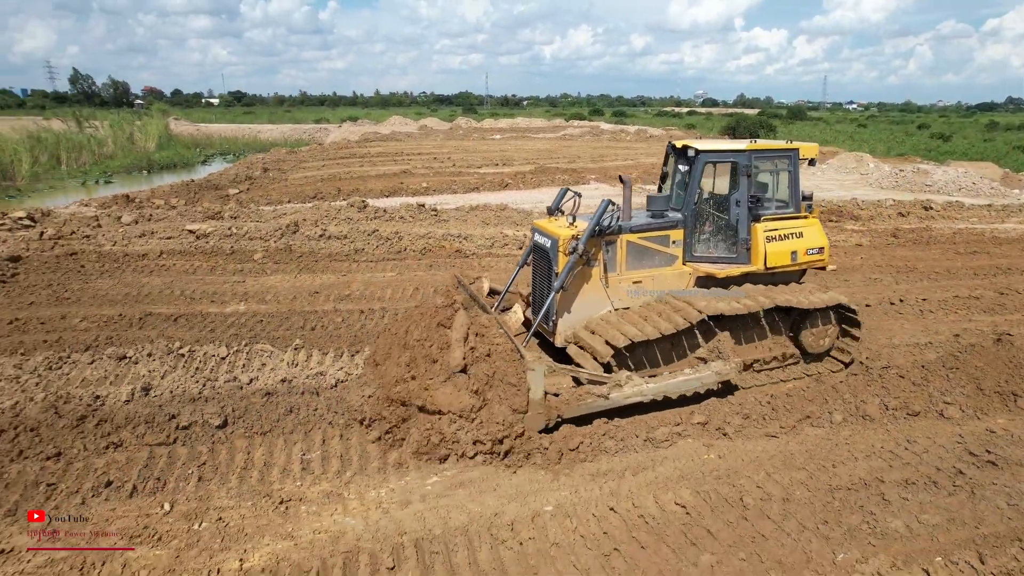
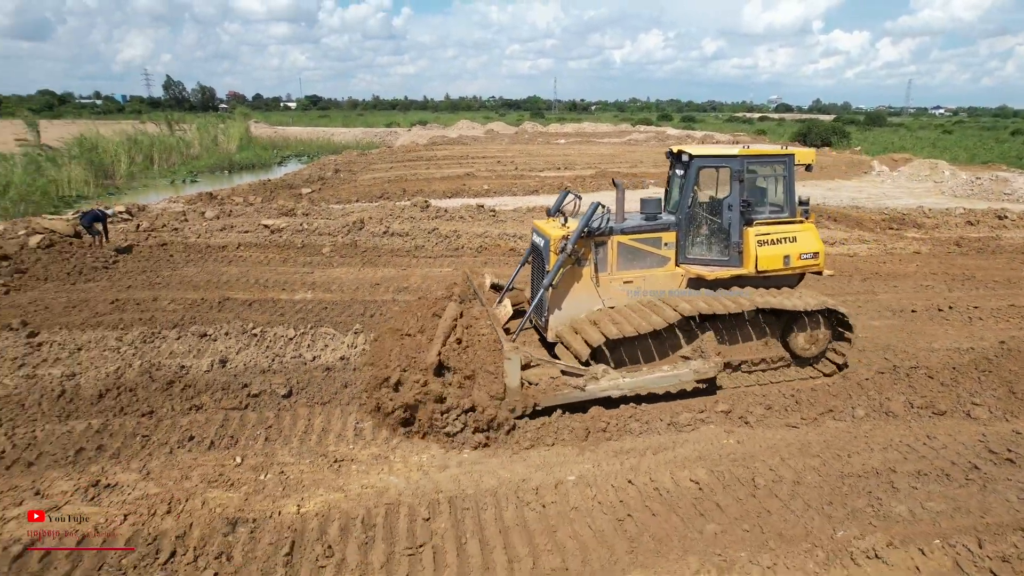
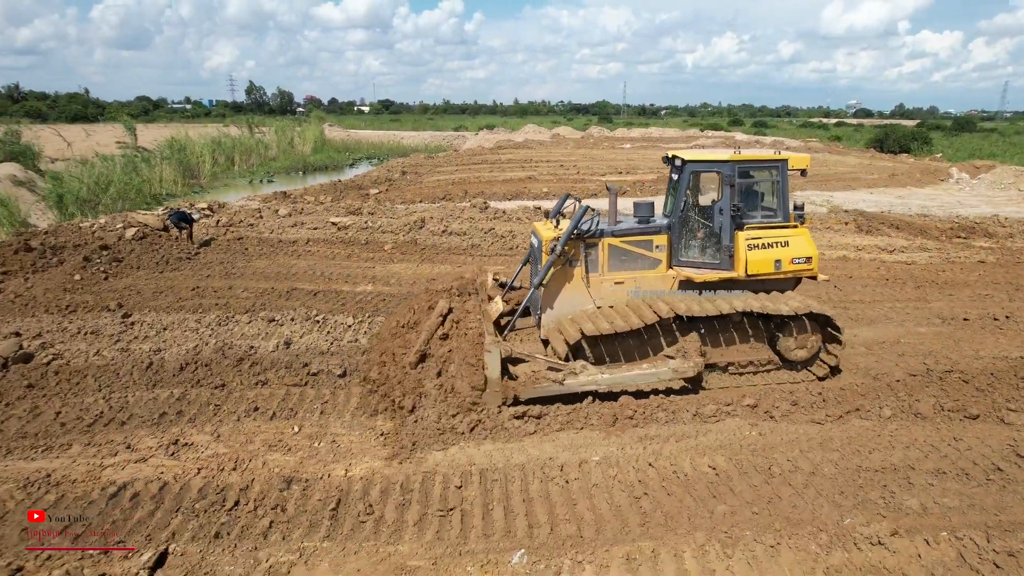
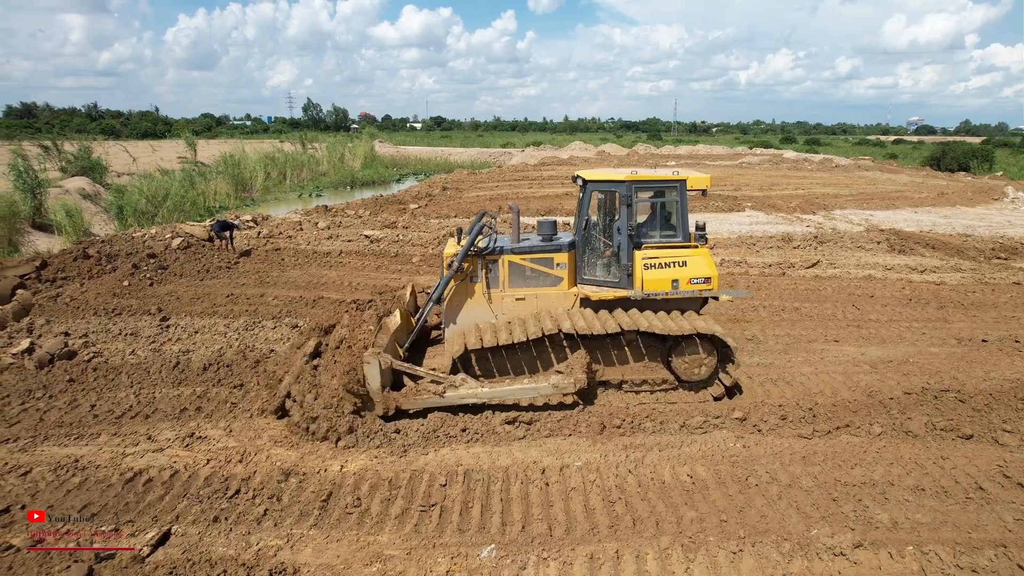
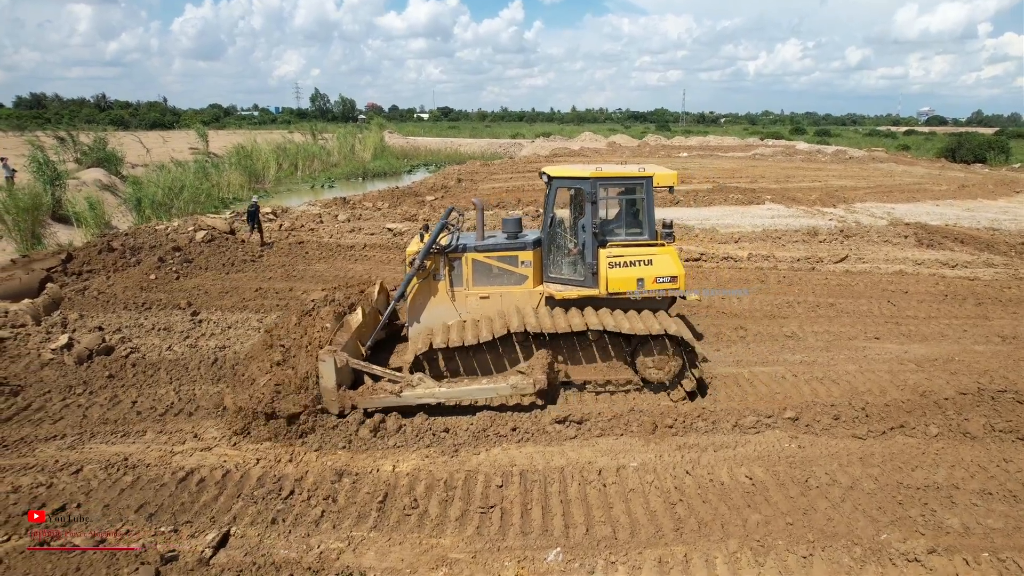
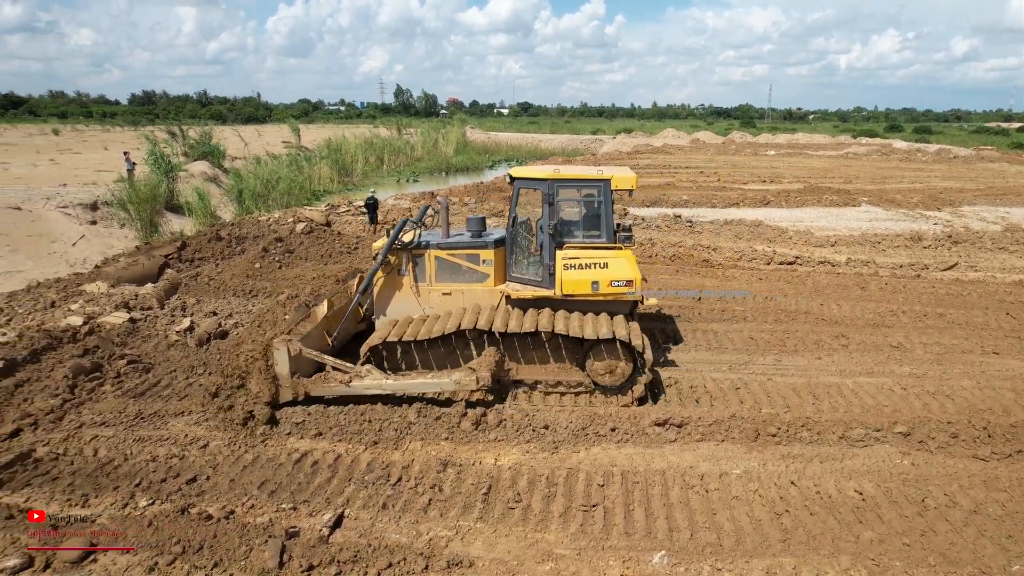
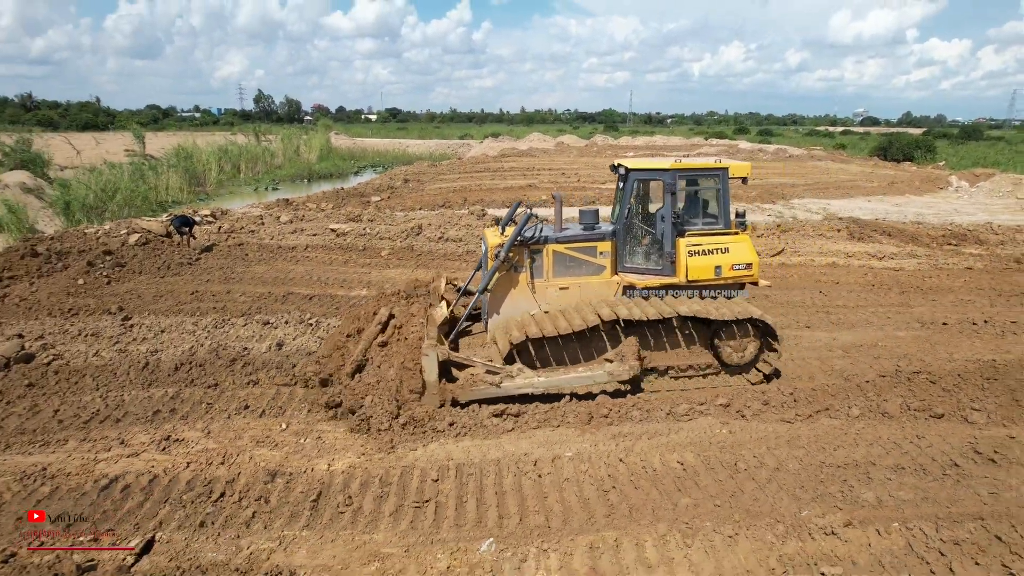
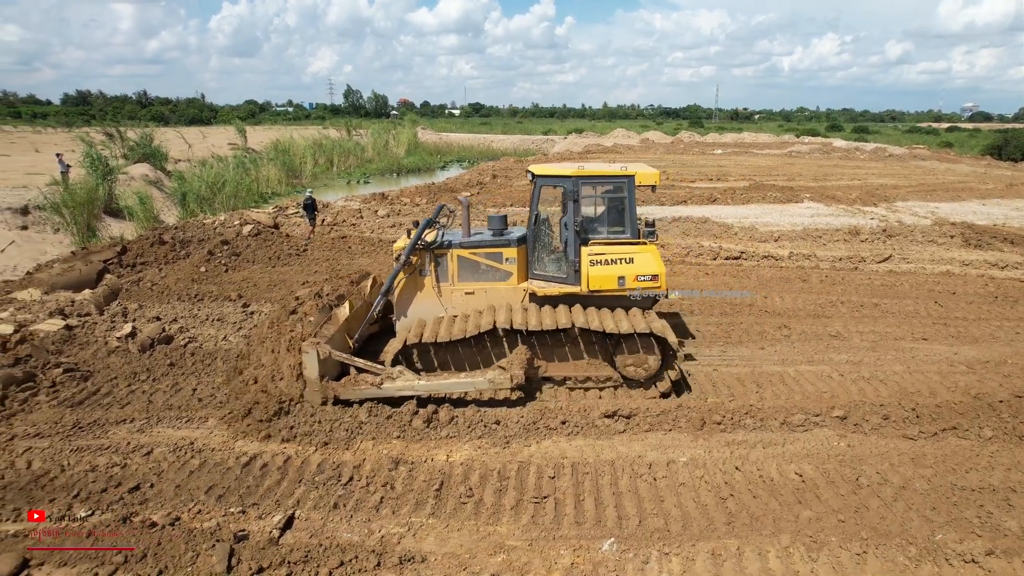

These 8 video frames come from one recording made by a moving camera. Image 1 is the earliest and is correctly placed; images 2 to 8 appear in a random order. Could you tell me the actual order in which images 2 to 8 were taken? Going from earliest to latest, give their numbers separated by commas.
2, 3, 7, 4, 5, 8, 6
